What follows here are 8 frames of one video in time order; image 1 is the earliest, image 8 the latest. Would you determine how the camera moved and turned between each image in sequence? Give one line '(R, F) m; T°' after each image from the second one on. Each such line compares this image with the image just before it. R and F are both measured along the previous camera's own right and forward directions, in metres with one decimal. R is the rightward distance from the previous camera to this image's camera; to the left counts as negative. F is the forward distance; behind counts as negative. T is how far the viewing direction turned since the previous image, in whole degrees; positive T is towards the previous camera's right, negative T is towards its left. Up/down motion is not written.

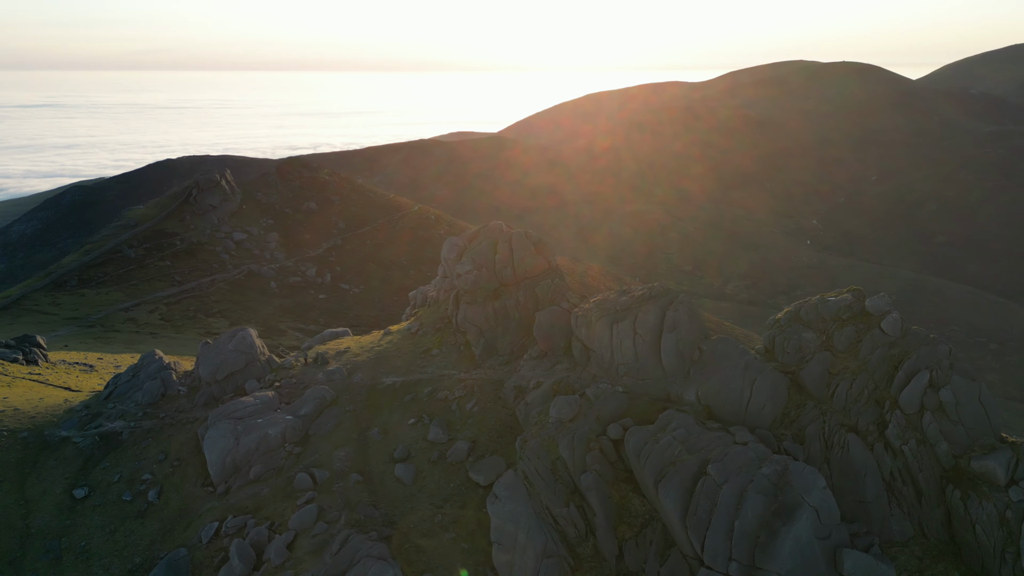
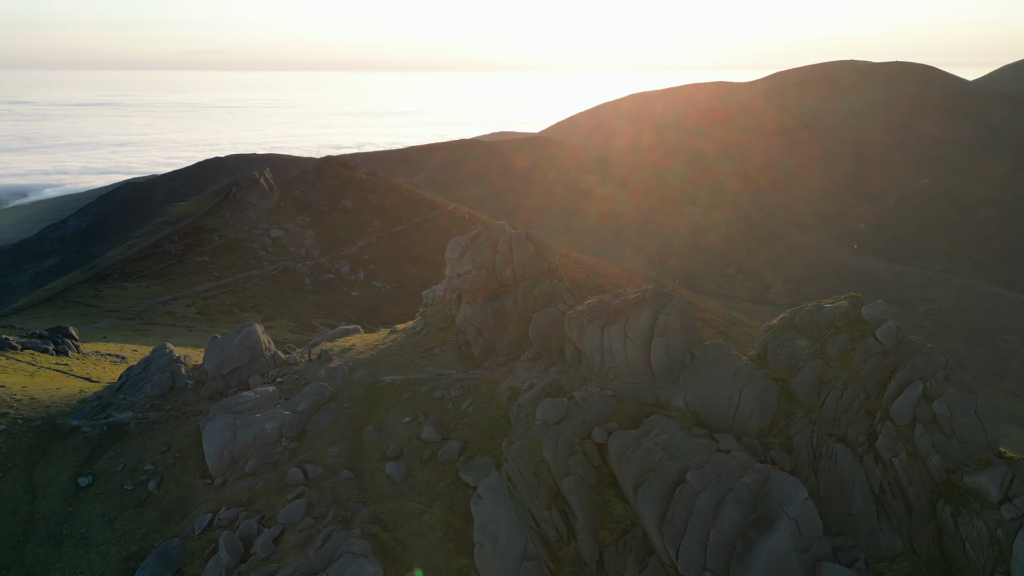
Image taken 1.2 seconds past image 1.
(+1.4, +0.1) m; -3°
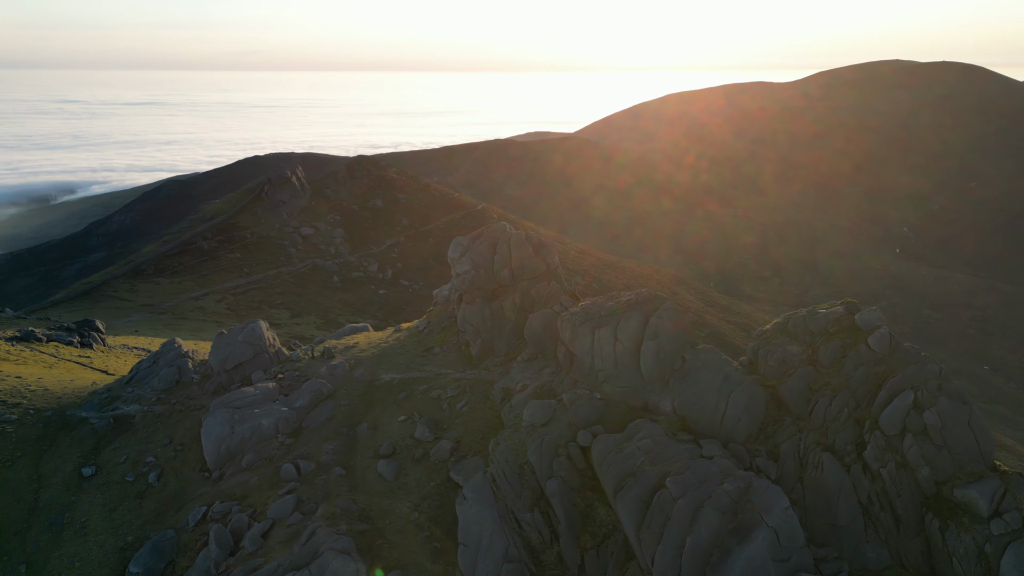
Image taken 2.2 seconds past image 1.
(+1.2, +0.1) m; -3°
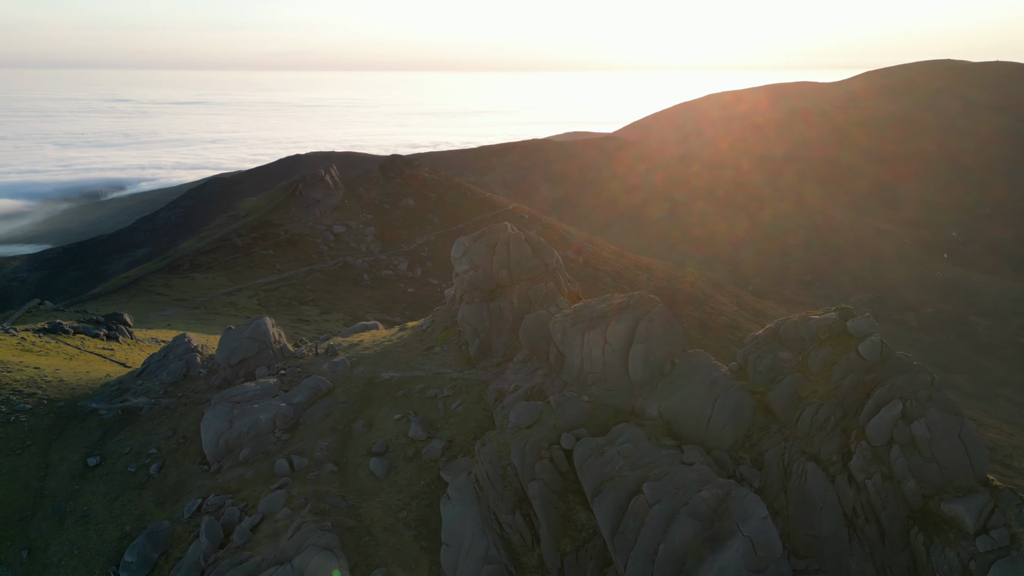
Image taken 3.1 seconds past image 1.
(+1.3, +0.1) m; -3°
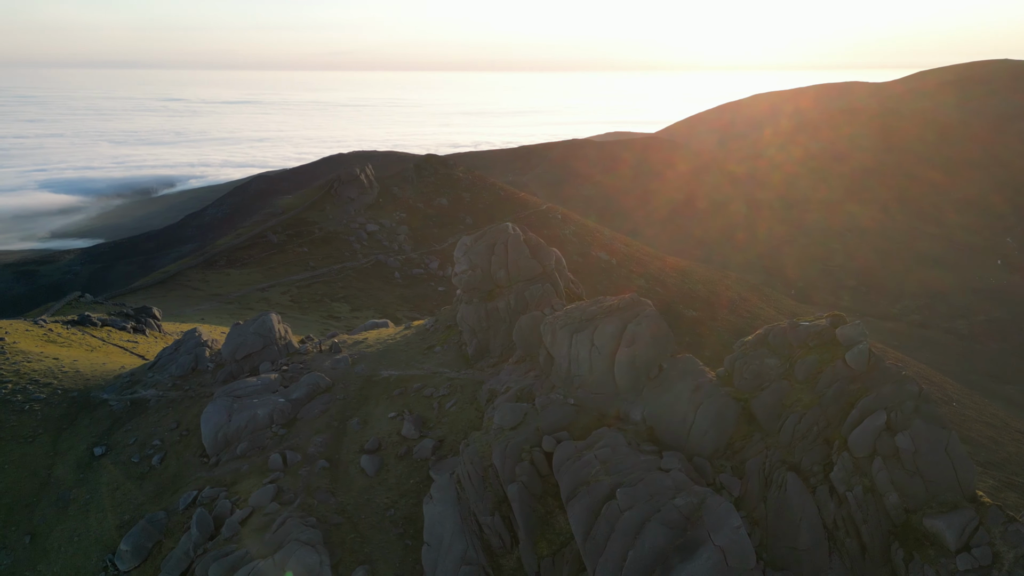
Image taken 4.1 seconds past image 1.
(+1.4, +0.1) m; -3°
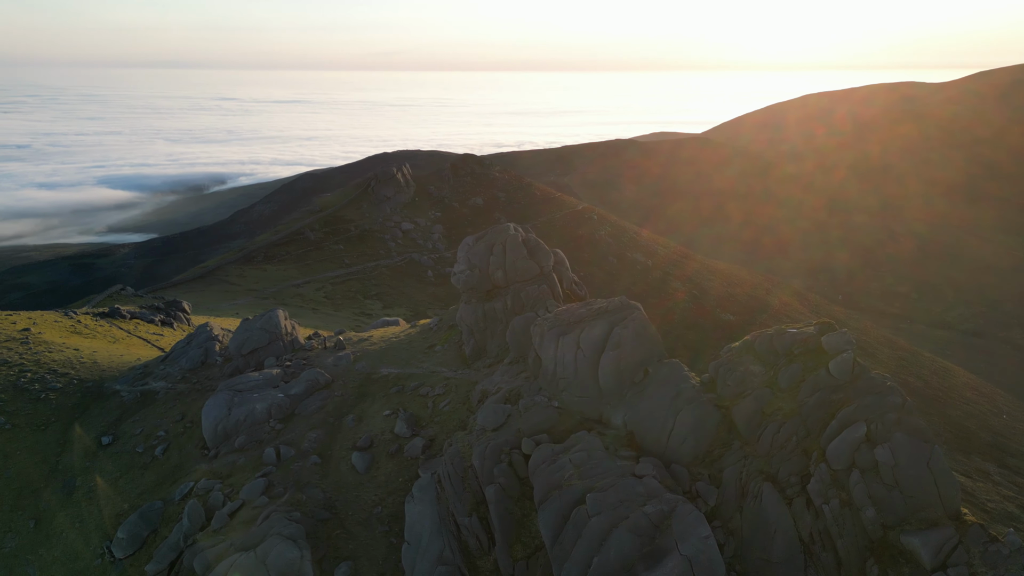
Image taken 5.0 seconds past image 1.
(+1.5, +0.1) m; -3°
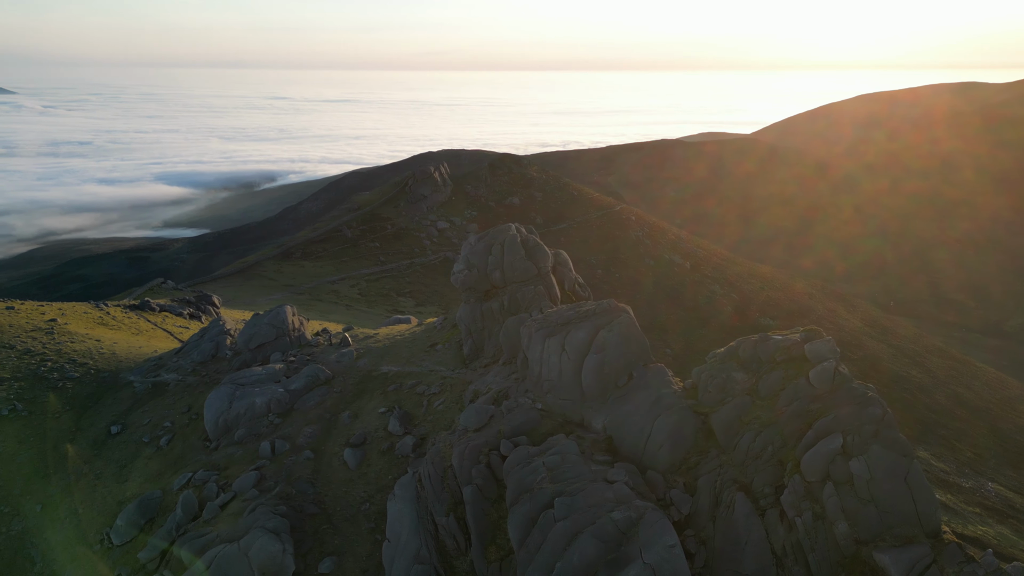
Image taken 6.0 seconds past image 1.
(+1.5, +0.1) m; -3°
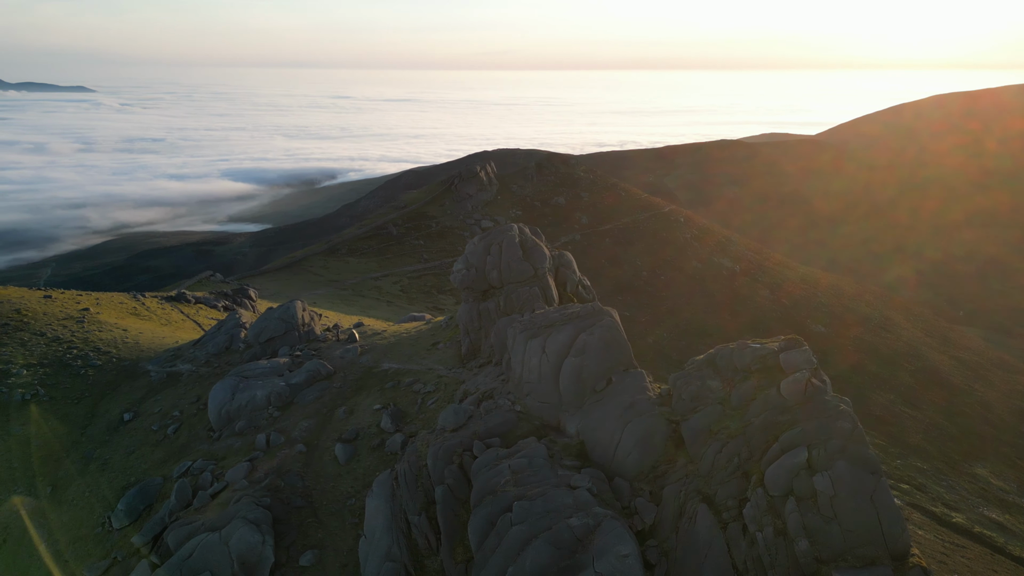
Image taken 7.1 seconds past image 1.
(+1.9, +0.2) m; -4°
